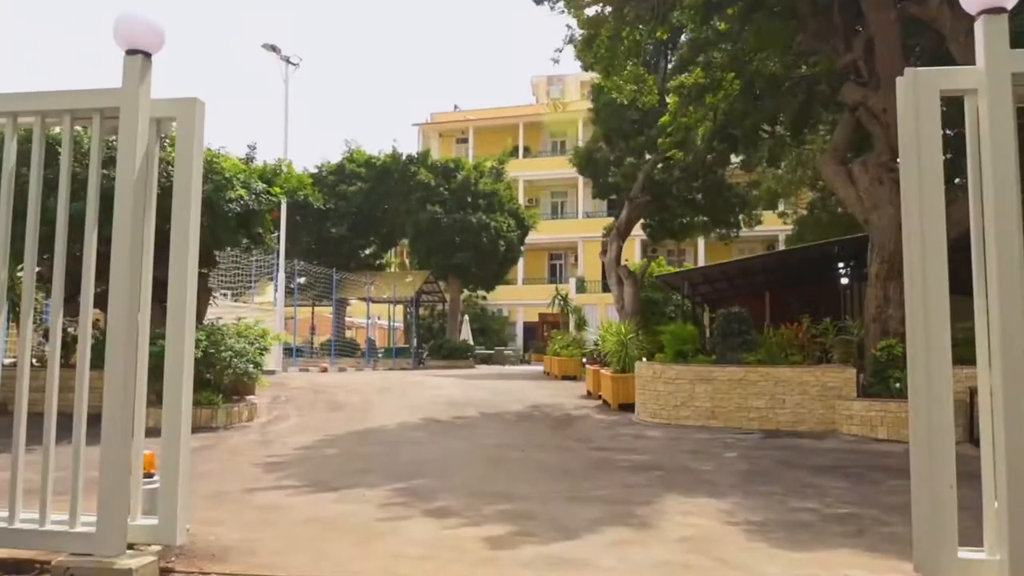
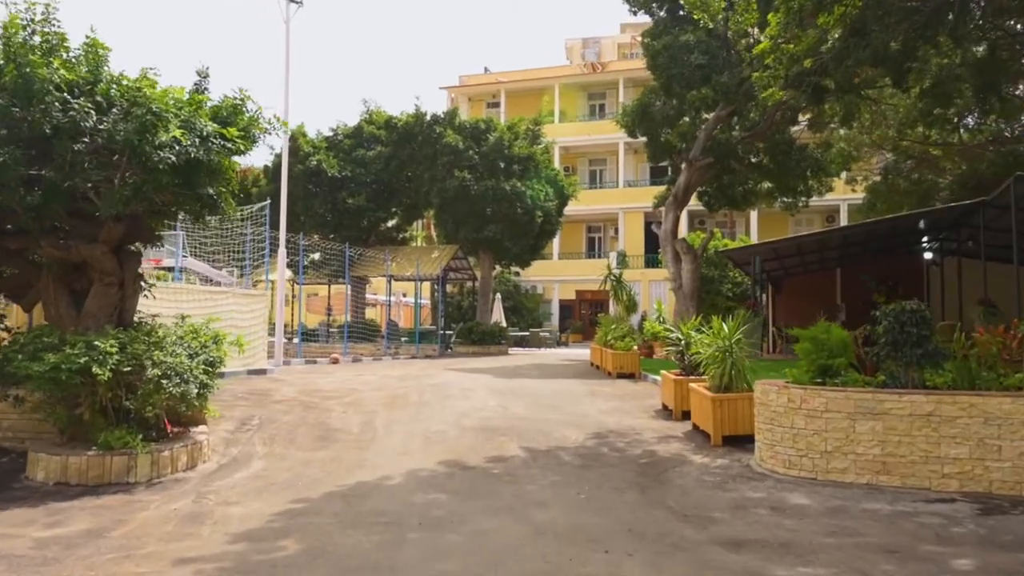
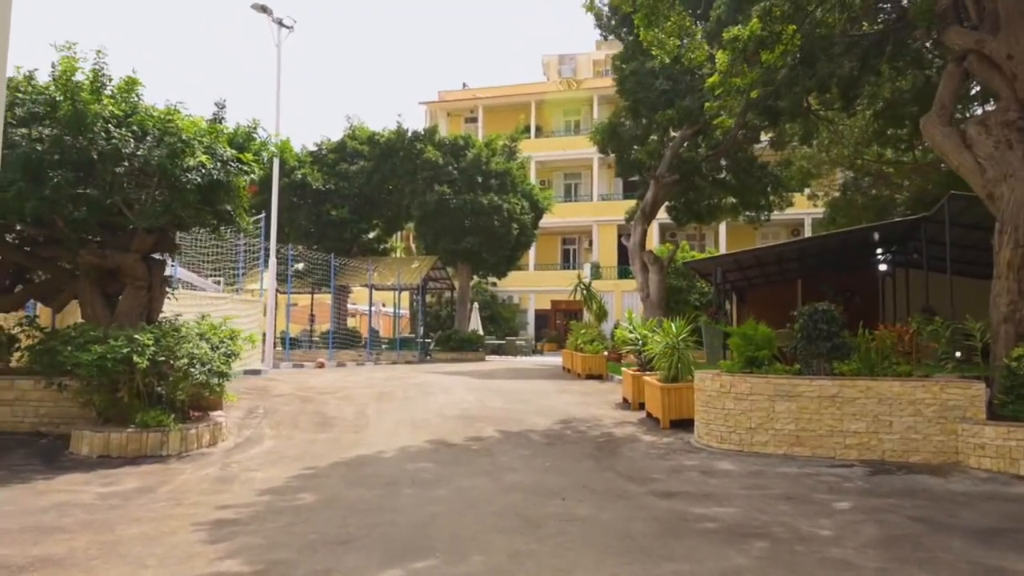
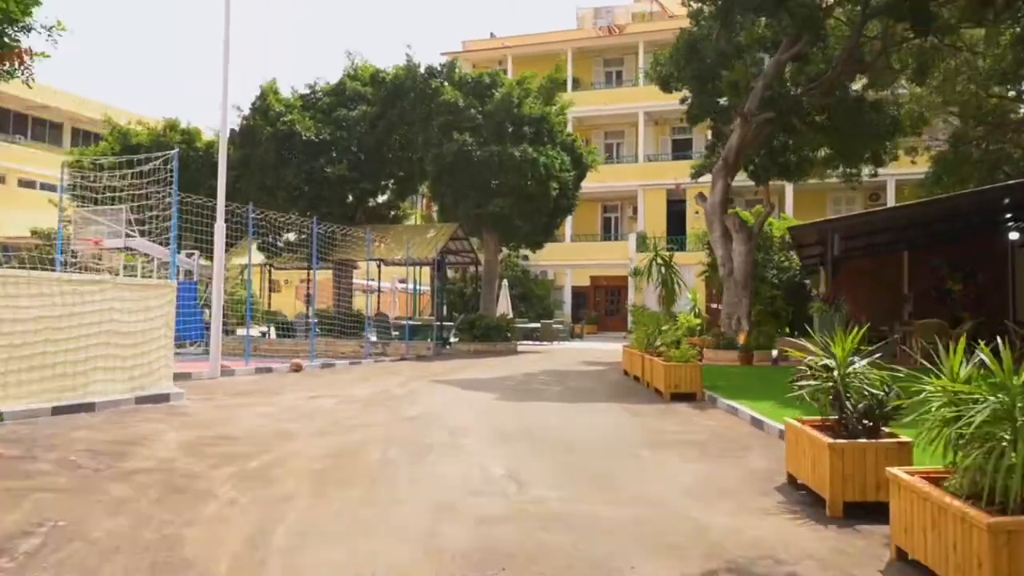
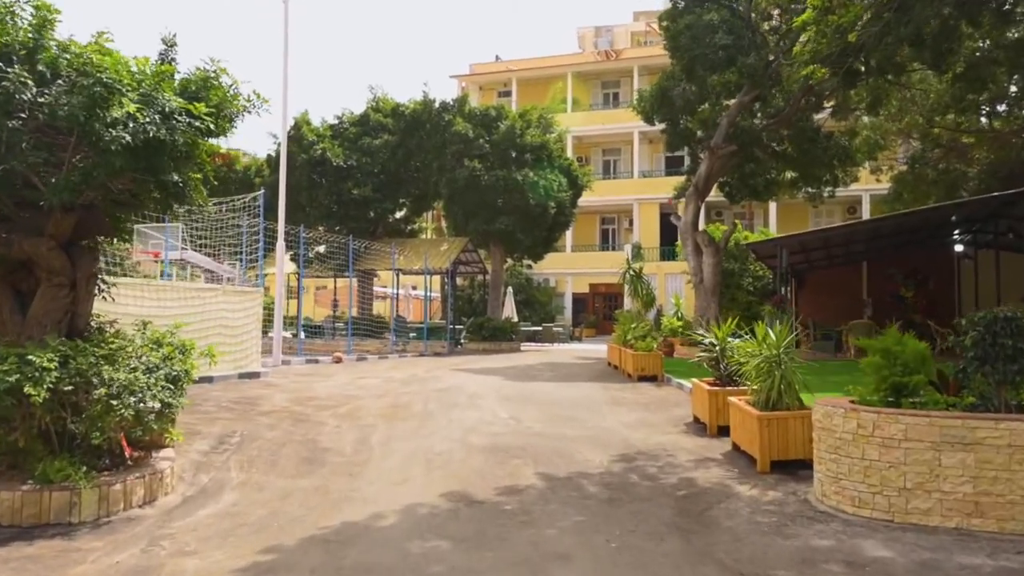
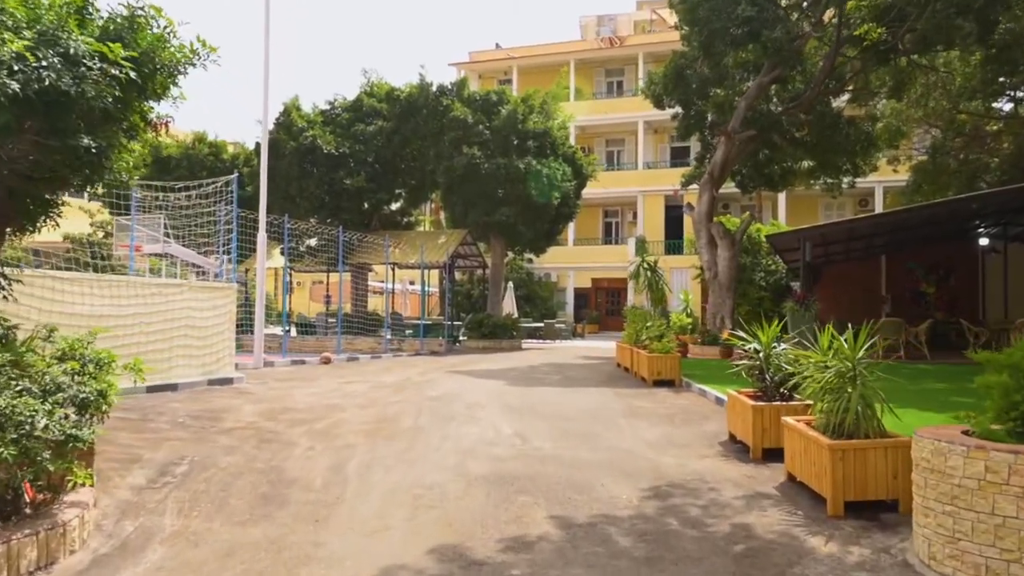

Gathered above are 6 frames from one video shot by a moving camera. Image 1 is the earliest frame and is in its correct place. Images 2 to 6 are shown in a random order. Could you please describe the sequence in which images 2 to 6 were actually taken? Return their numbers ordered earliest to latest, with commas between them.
3, 2, 5, 6, 4
